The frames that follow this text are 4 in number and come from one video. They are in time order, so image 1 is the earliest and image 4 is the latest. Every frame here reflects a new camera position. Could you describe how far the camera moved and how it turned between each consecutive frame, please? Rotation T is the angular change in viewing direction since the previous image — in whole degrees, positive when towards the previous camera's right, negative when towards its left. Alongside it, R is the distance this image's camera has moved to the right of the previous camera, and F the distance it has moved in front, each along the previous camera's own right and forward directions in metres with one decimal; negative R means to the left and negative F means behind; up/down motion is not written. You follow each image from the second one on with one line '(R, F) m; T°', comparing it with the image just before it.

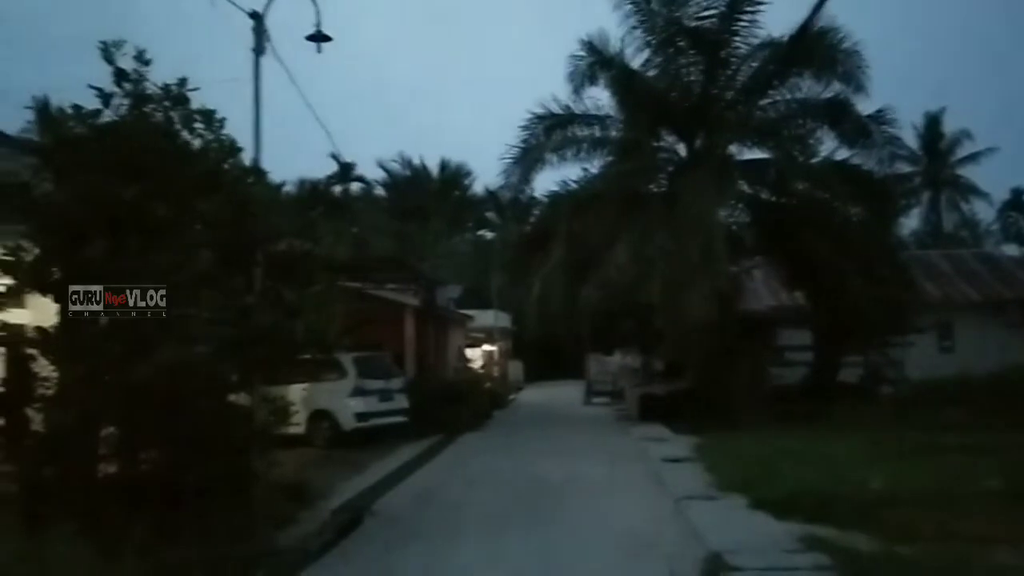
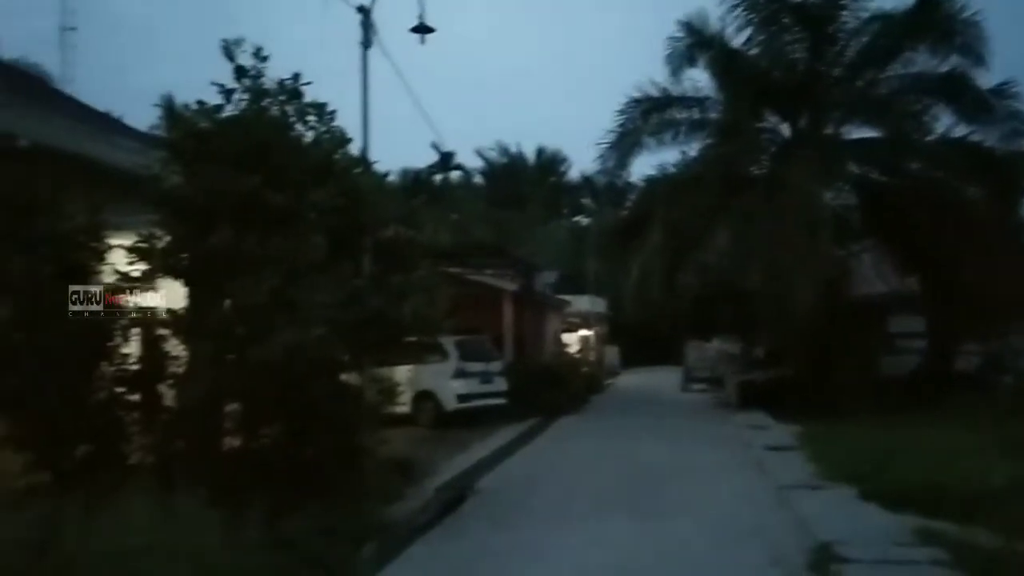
(0.0, -0.2) m; -7°
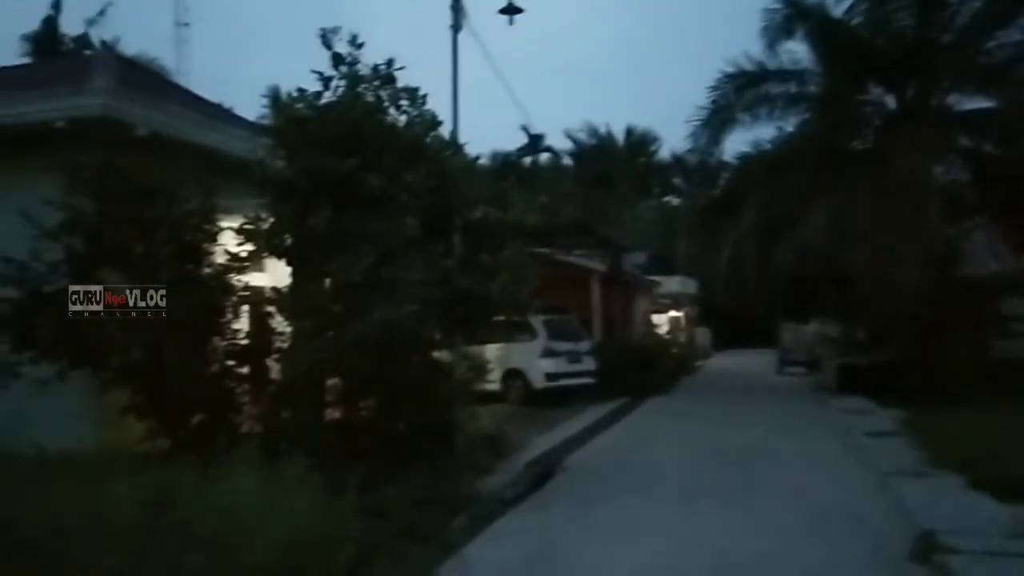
(0.0, -0.1) m; -6°
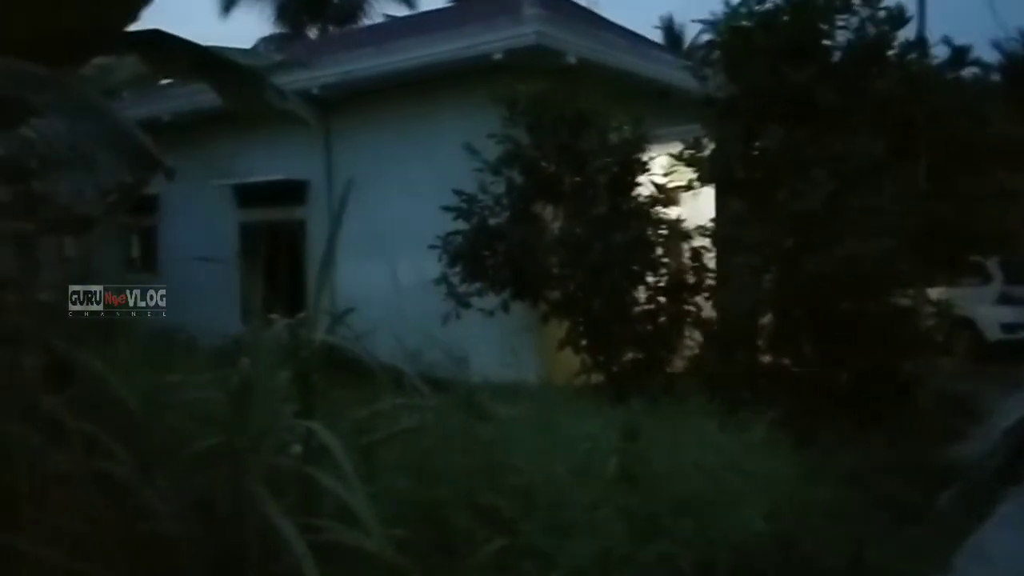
(-0.8, +0.8) m; -26°
